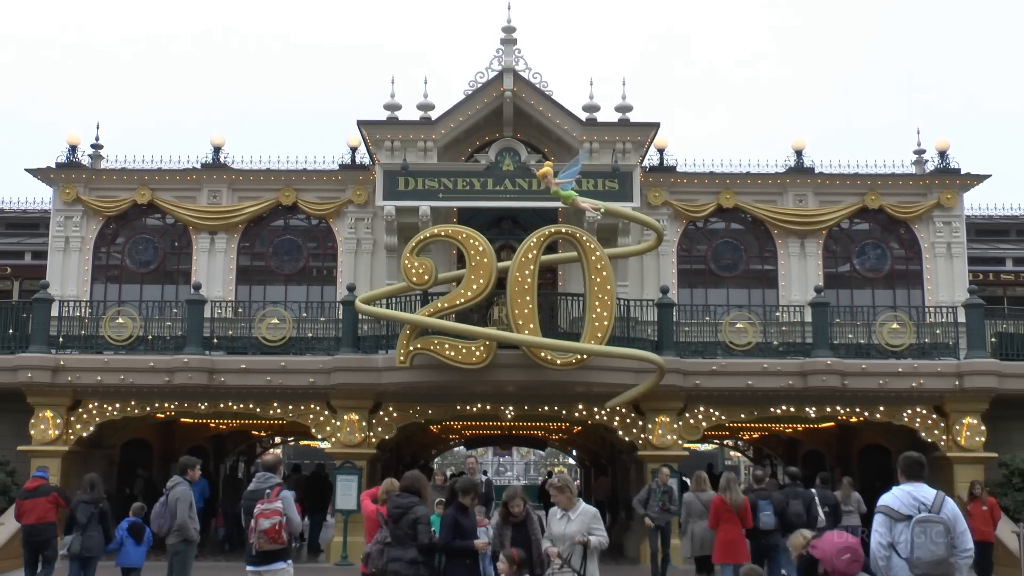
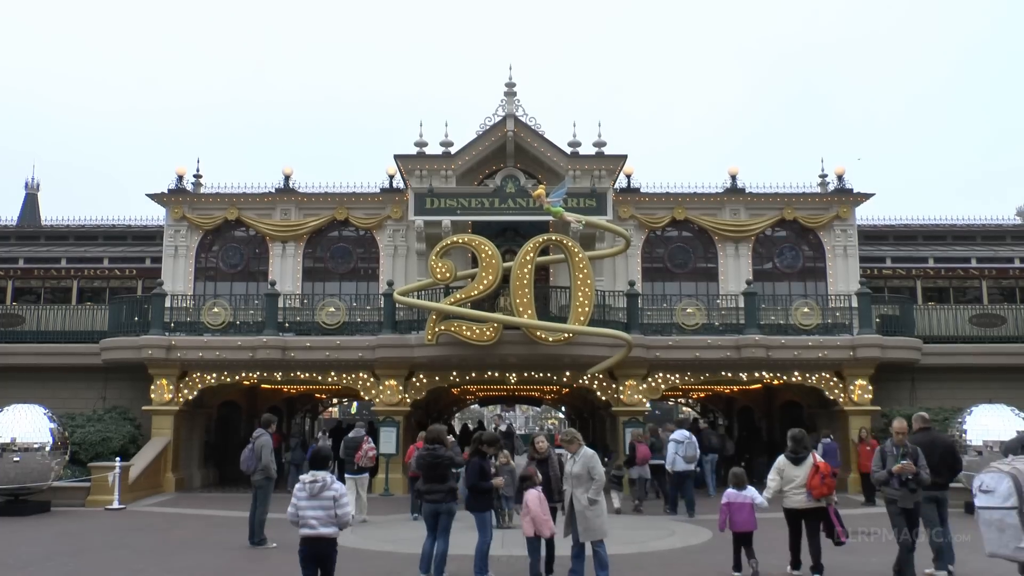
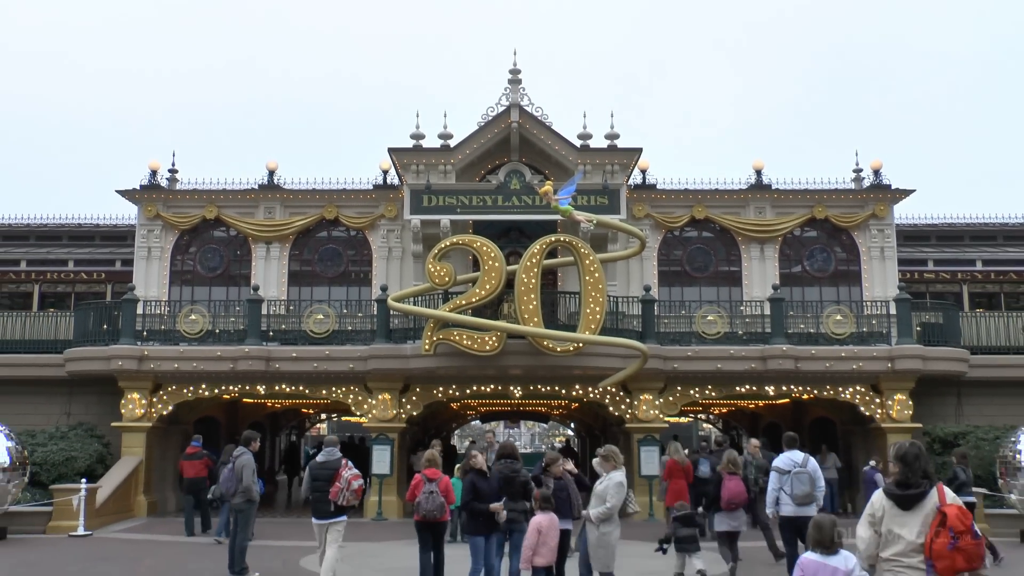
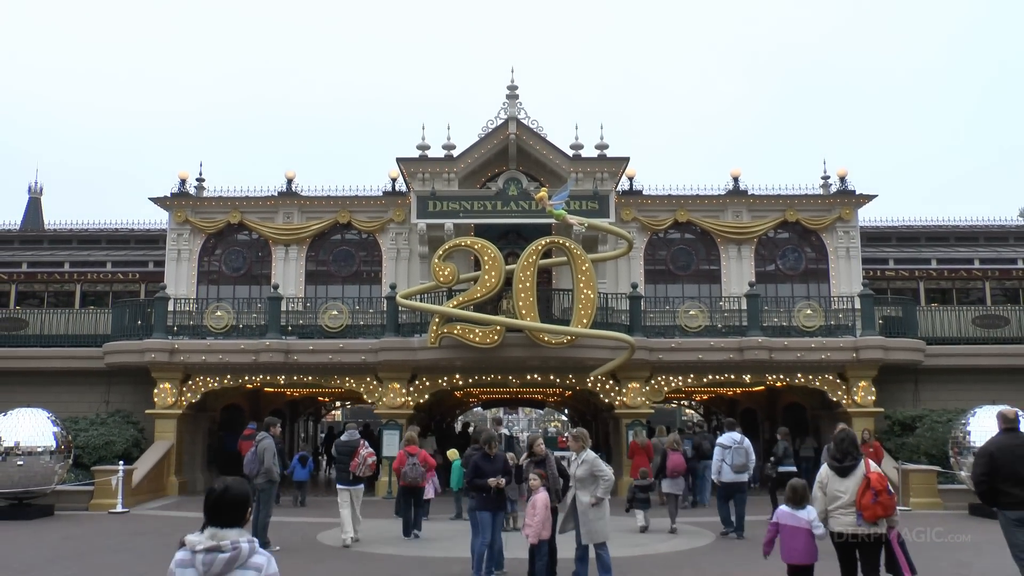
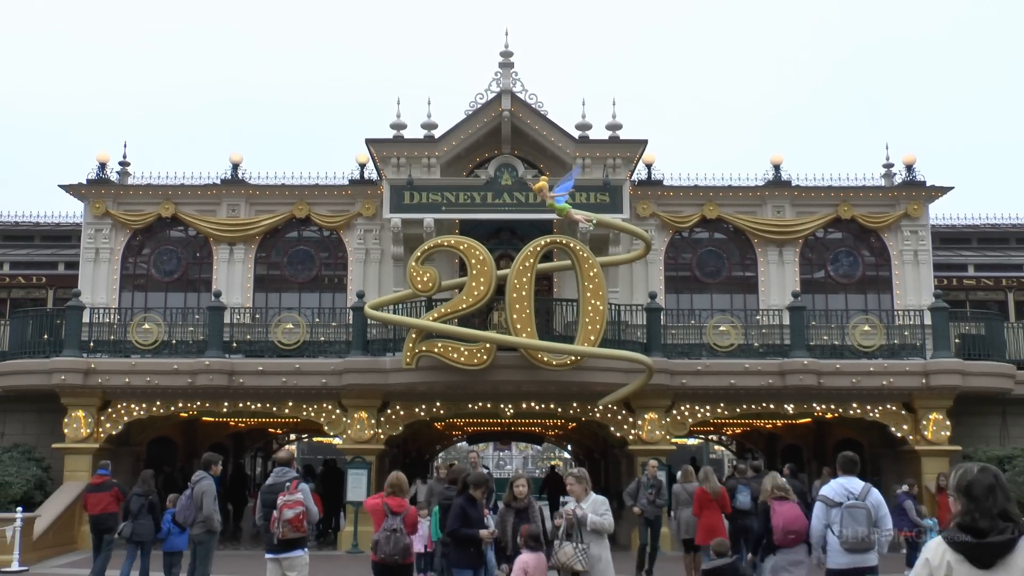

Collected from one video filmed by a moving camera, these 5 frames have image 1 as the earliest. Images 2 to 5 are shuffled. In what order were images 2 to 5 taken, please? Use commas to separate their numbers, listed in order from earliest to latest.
5, 3, 4, 2
